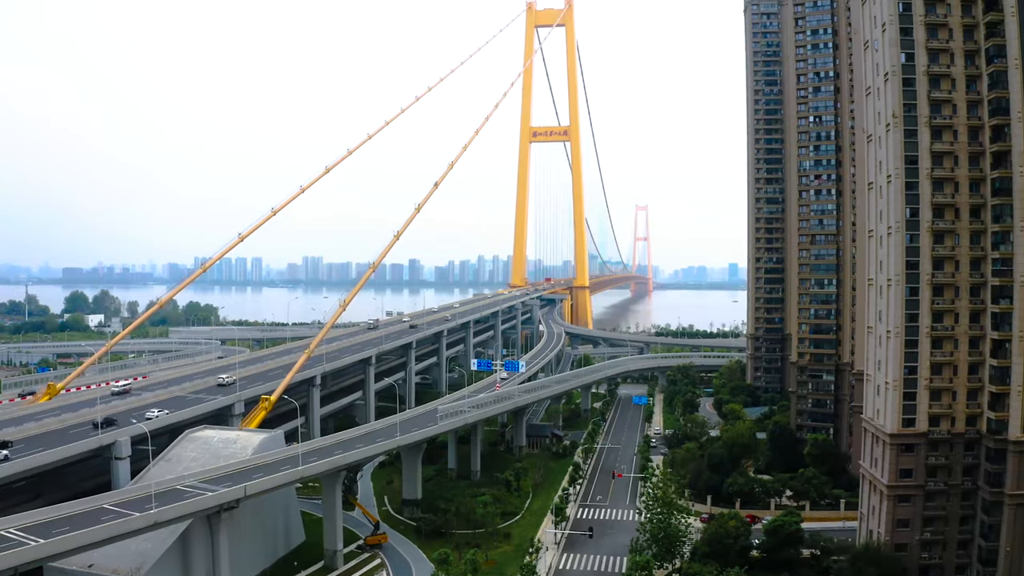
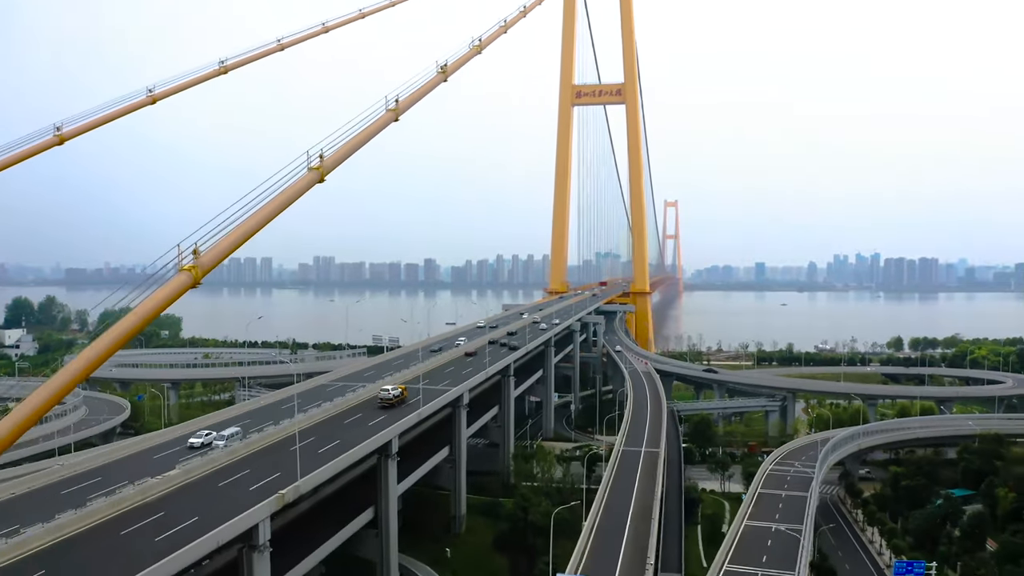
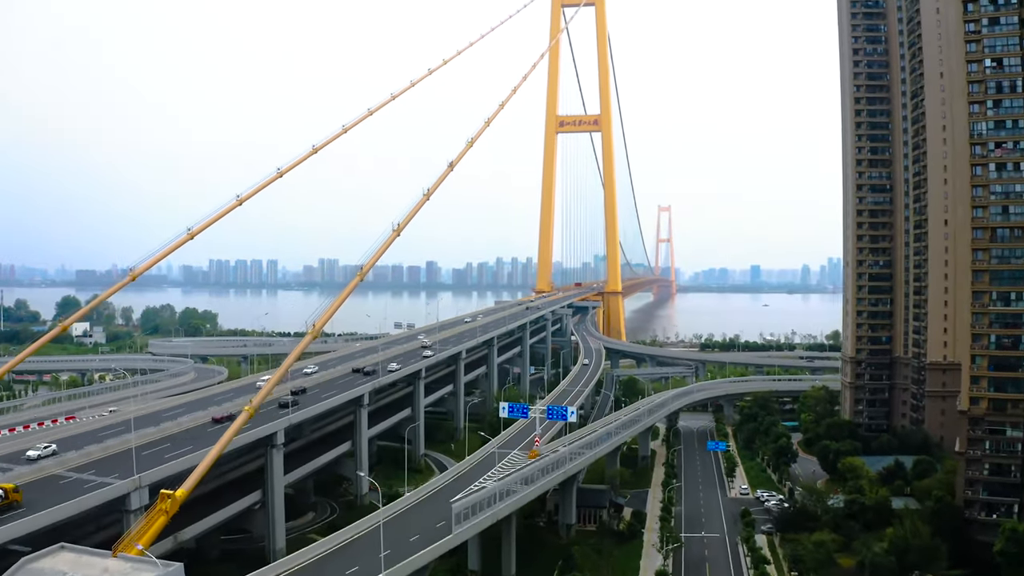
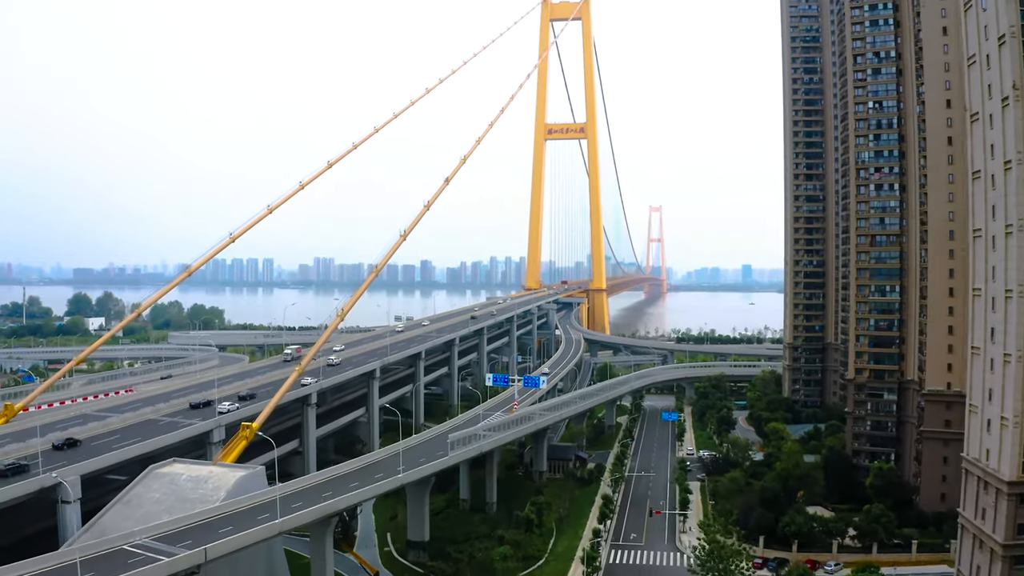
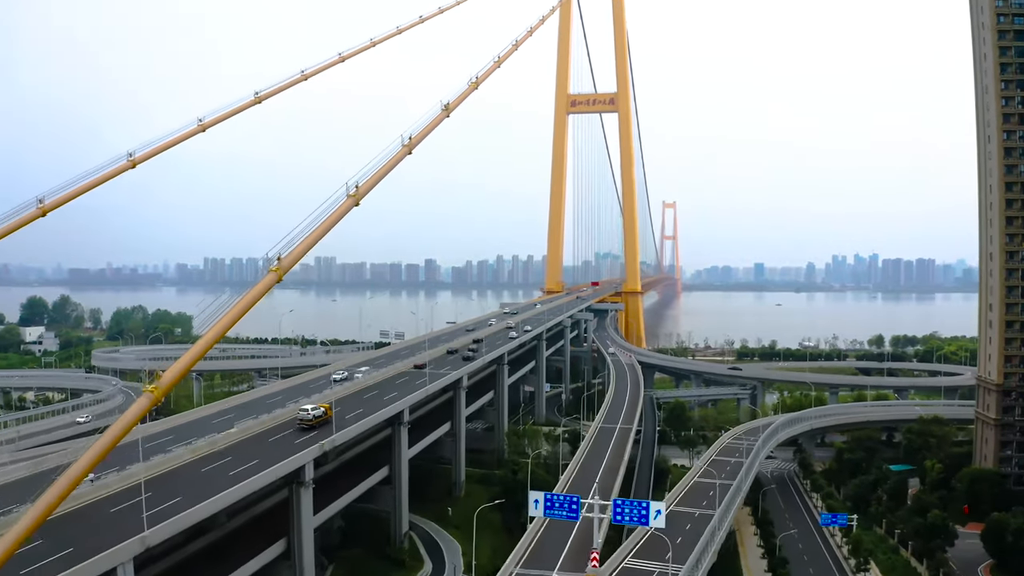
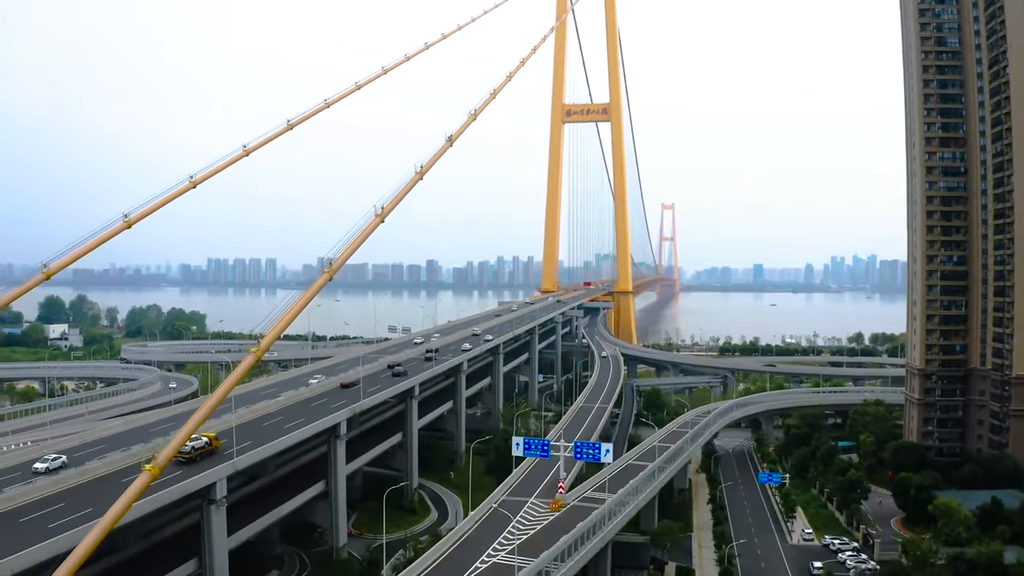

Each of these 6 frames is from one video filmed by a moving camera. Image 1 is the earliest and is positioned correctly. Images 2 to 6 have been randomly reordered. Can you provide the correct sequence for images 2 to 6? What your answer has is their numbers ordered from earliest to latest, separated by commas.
4, 3, 6, 5, 2
